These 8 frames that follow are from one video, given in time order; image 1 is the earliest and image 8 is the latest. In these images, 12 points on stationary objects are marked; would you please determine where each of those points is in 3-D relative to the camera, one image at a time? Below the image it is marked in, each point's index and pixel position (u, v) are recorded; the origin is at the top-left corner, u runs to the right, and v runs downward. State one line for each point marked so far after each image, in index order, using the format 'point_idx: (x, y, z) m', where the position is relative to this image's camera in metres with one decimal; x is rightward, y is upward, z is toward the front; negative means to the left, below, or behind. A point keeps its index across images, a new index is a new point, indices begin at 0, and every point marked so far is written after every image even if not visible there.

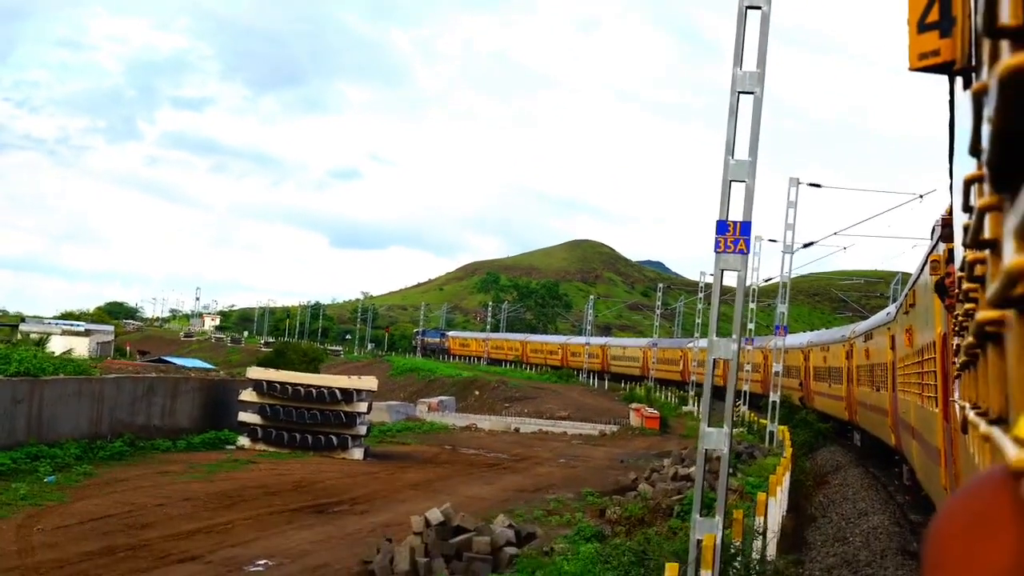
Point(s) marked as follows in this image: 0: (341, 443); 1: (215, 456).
0: (-3.2, -2.9, +18.1) m
1: (-4.9, -2.7, +15.6) m
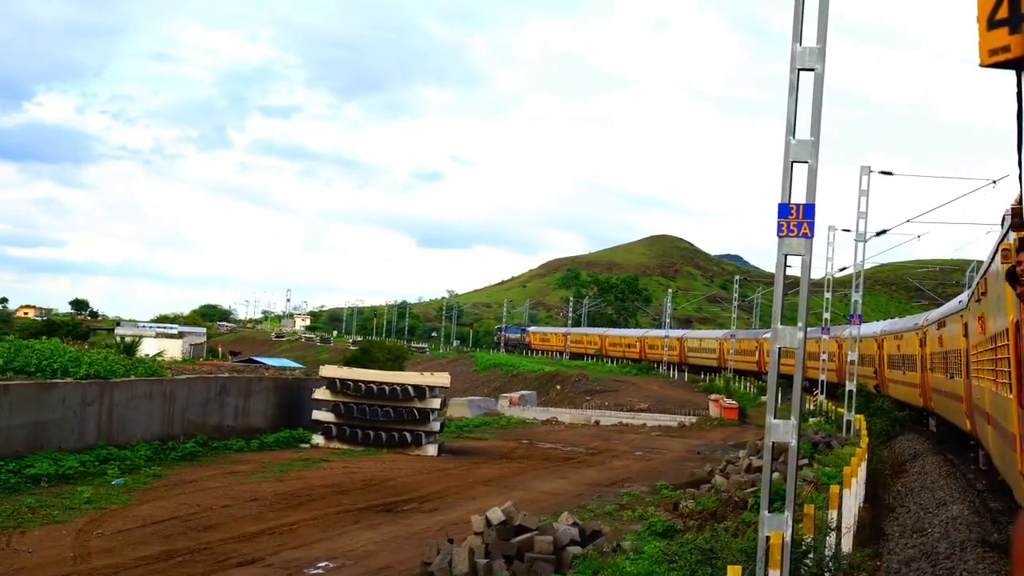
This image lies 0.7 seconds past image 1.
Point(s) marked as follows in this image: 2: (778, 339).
0: (-1.9, -2.9, +18.2) m
1: (-3.7, -2.8, +15.8) m
2: (+2.2, -0.4, +7.6) m
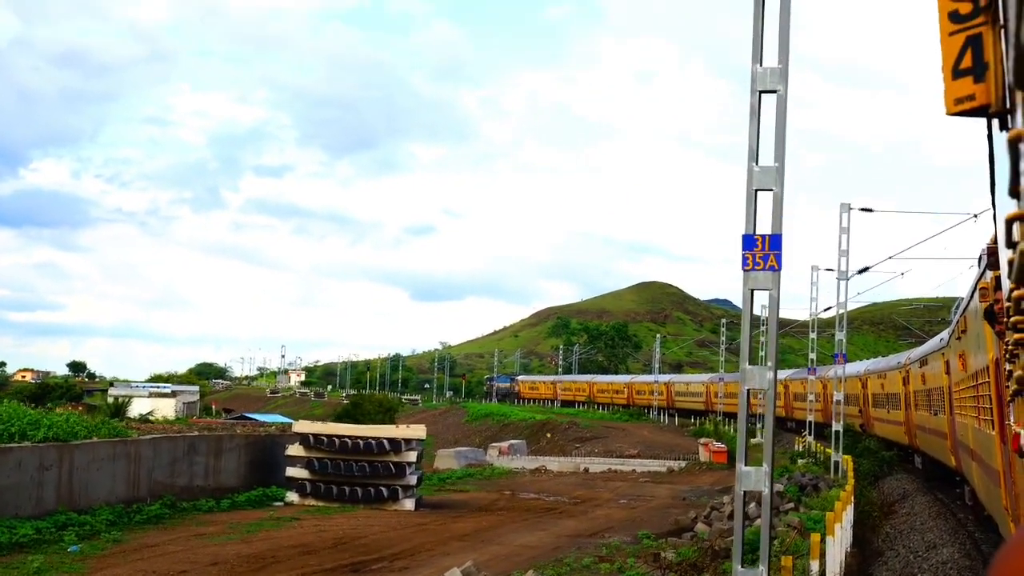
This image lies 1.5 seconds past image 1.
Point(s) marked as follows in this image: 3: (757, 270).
0: (-2.2, -3.8, +17.7) m
1: (-4.1, -3.6, +15.3) m
2: (+1.8, -0.7, +7.3) m
3: (+1.9, +0.1, +7.3) m
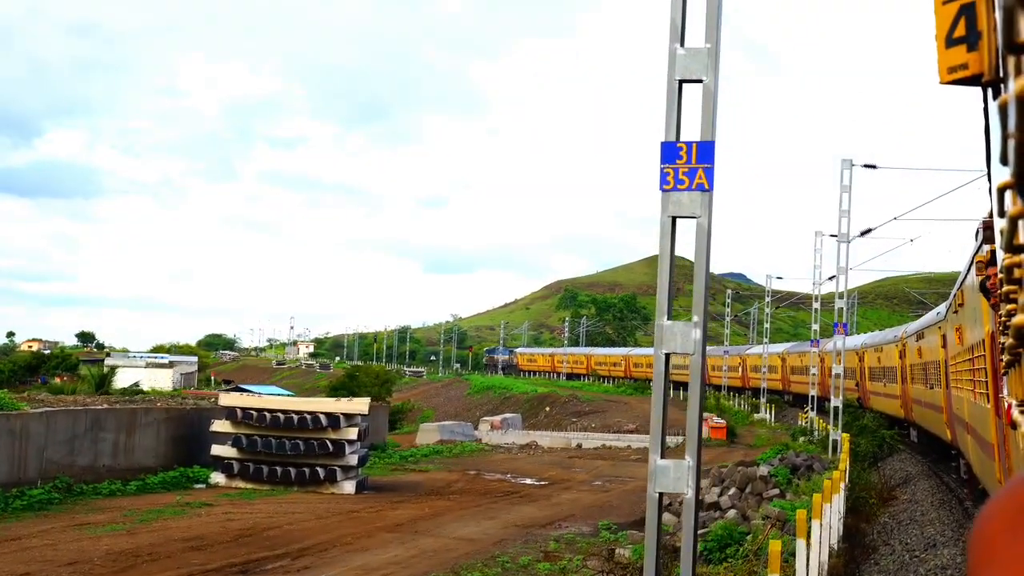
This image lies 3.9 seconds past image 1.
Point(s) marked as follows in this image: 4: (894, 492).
0: (-3.1, -3.2, +16.0) m
1: (-4.9, -3.0, +13.6) m
2: (+0.9, -0.3, +5.4) m
3: (+0.9, +0.5, +5.4) m
4: (+7.8, -4.2, +19.6) m
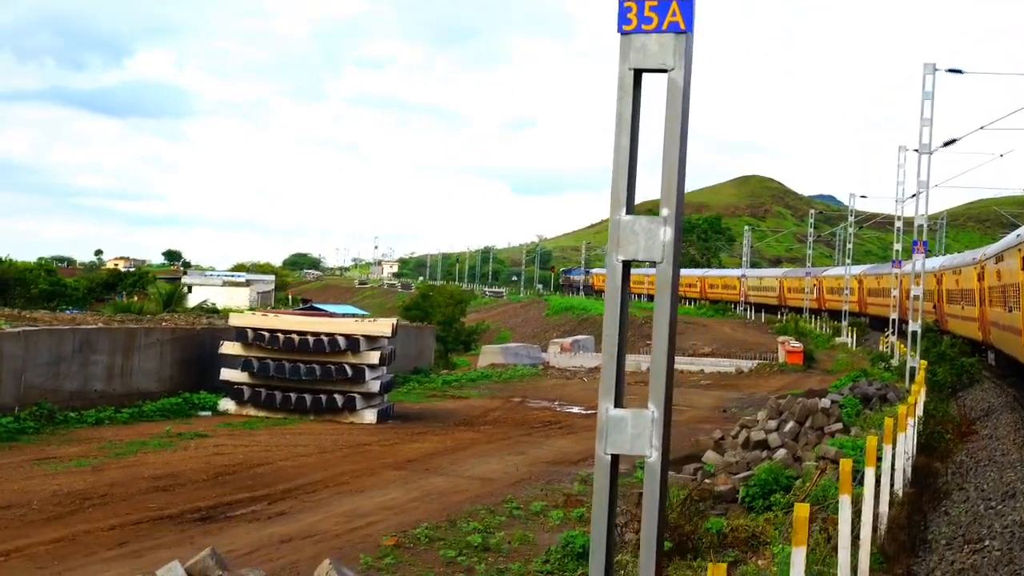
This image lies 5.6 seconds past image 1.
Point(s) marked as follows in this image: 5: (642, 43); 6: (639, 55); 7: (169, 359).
0: (-2.6, -1.8, +14.7) m
1: (-4.6, -1.8, +12.5) m
2: (+0.5, +0.2, +3.7) m
3: (+0.5, +1.0, +3.6) m
4: (+8.6, -2.5, +17.5) m
5: (+0.5, +0.9, +3.6) m
6: (+0.5, +0.9, +3.6) m
7: (-5.2, -1.1, +14.4) m
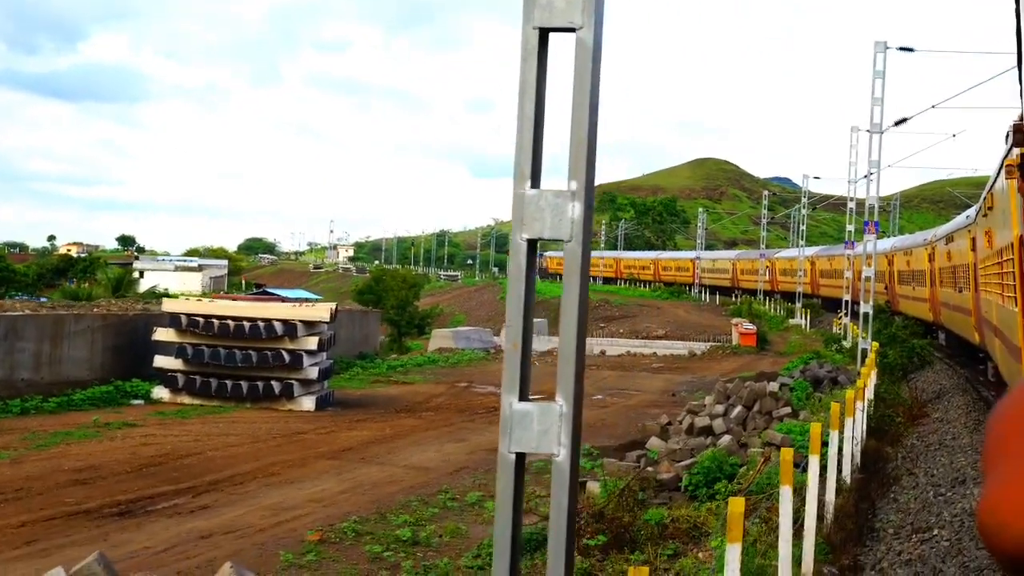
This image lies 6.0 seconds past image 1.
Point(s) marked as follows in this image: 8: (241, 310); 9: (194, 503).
0: (-3.4, -1.6, +14.4) m
1: (-5.4, -1.6, +12.1) m
2: (+0.1, +0.2, +3.4) m
3: (+0.1, +1.0, +3.3) m
4: (+7.6, -2.2, +17.6) m
5: (+0.1, +1.0, +3.4) m
6: (+0.1, +0.9, +3.4) m
7: (-6.1, -0.9, +14.0) m
8: (-4.1, -0.4, +14.2) m
9: (-3.0, -2.0, +8.9) m
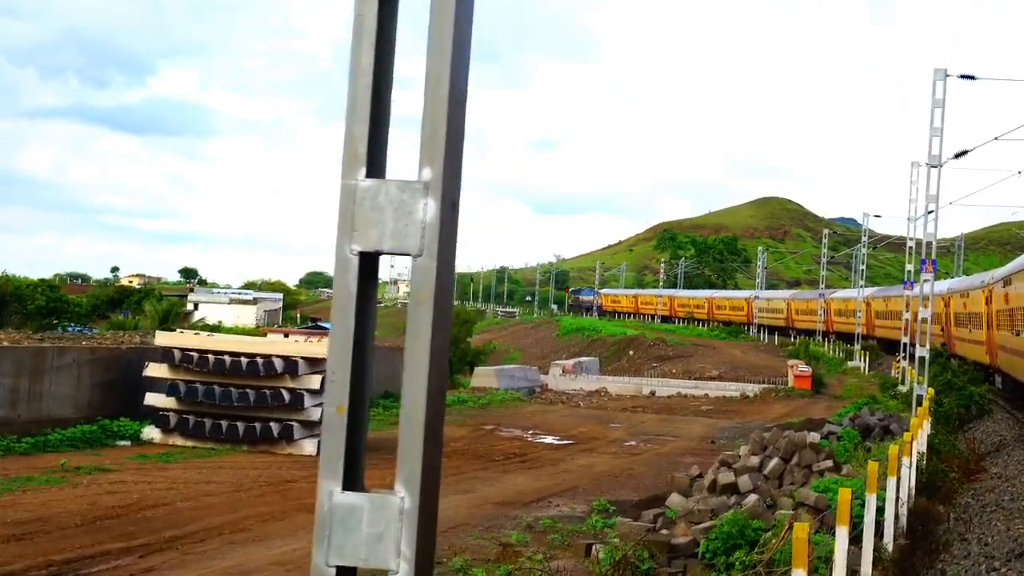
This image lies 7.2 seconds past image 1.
0: (-3.2, -2.0, +13.4) m
1: (-5.3, -2.0, +11.2) m
2: (-0.4, +0.1, +2.3) m
3: (-0.3, +0.9, +2.3) m
4: (+7.9, -2.9, +15.9) m
5: (-0.3, +0.9, +2.3) m
6: (-0.3, +0.8, +2.3) m
7: (-5.8, -1.3, +13.2) m
8: (-3.8, -0.8, +13.3) m
9: (-3.1, -2.3, +7.9) m
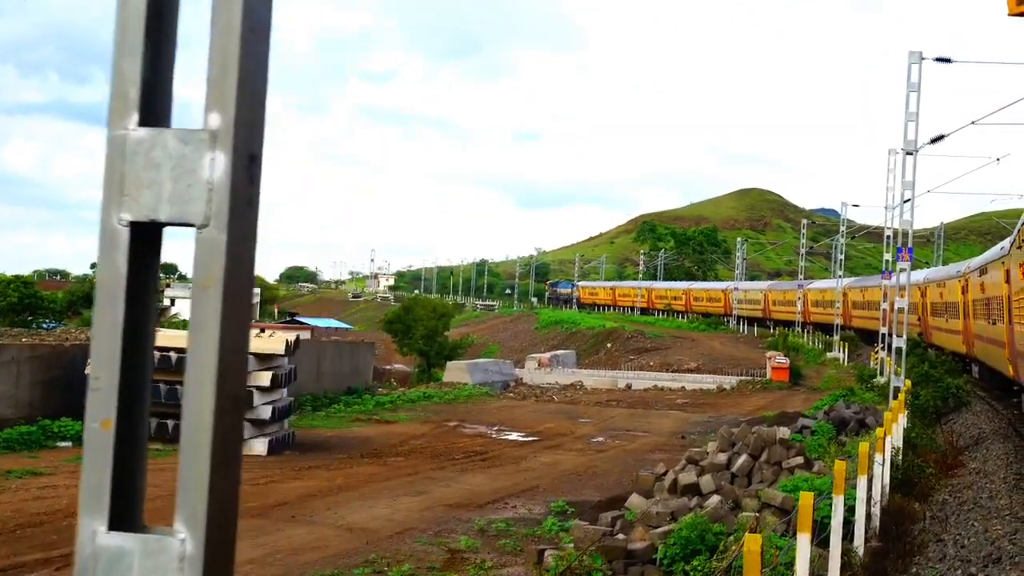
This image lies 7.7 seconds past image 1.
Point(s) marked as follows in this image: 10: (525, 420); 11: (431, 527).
0: (-3.8, -2.0, +12.8) m
1: (-5.8, -2.0, +10.6) m
2: (-0.7, +0.1, +1.8) m
3: (-0.7, +0.9, +1.8) m
4: (+7.3, -2.8, +15.6) m
5: (-0.7, +0.9, +1.8) m
6: (-0.7, +0.9, +1.8) m
7: (-6.4, -1.2, +12.6) m
8: (-4.4, -0.7, +12.8) m
9: (-3.5, -2.2, +7.4) m
10: (+0.3, -2.7, +19.8) m
11: (-0.8, -2.5, +9.9) m
